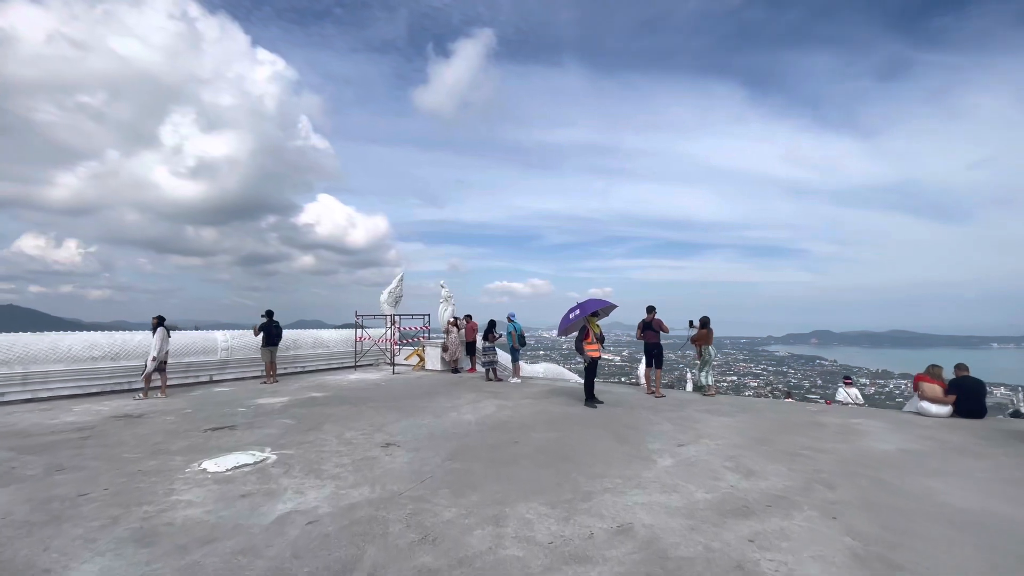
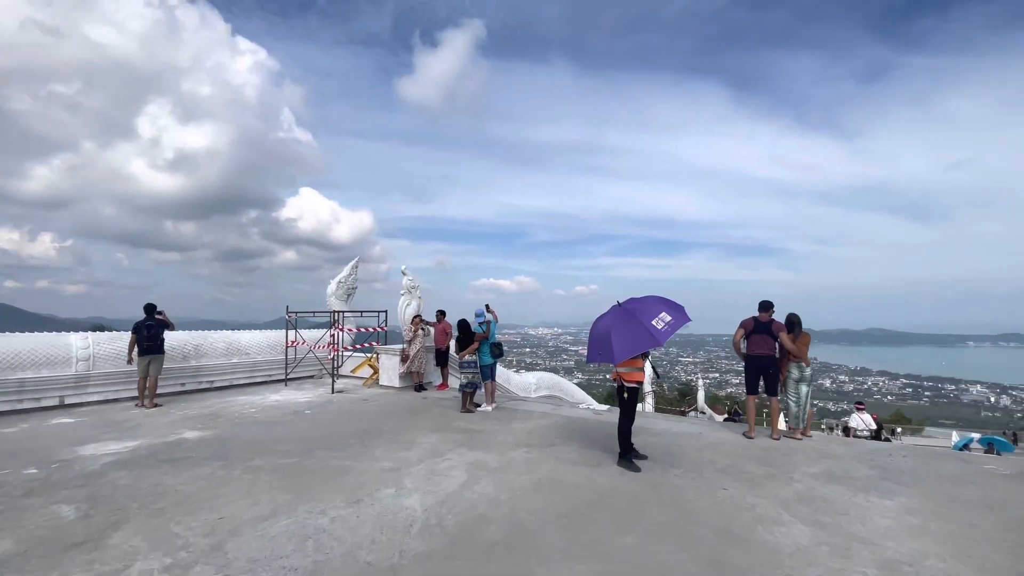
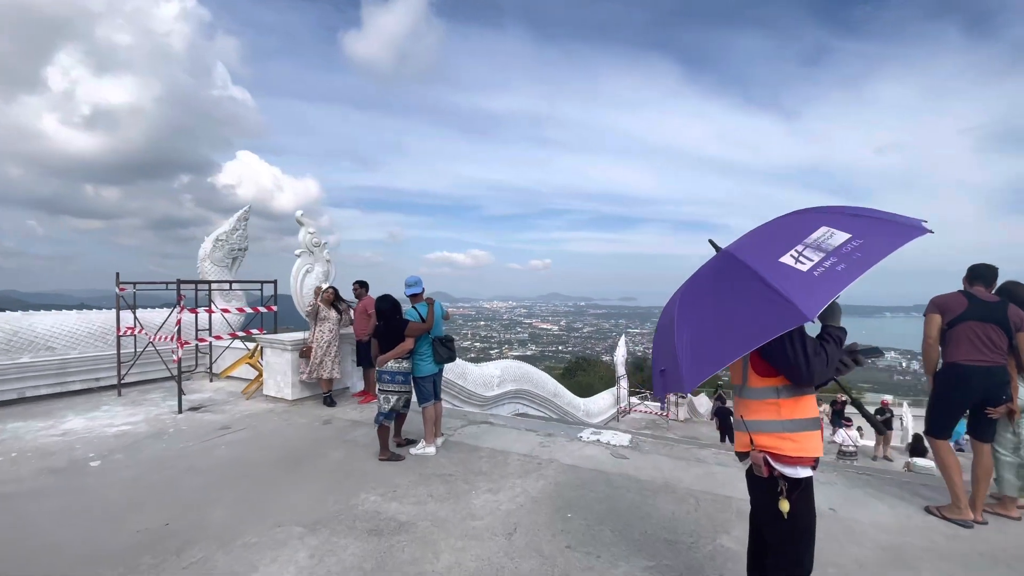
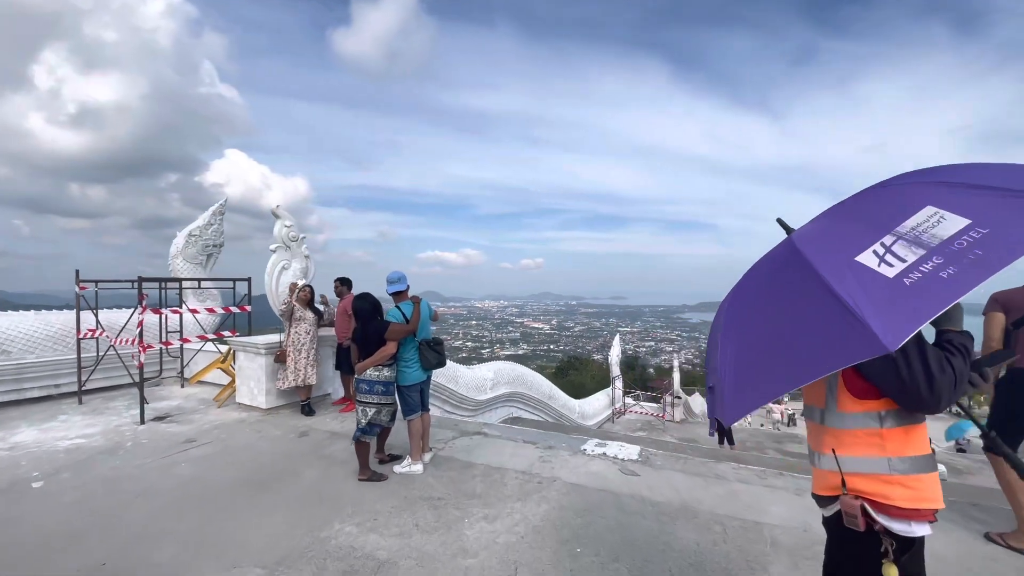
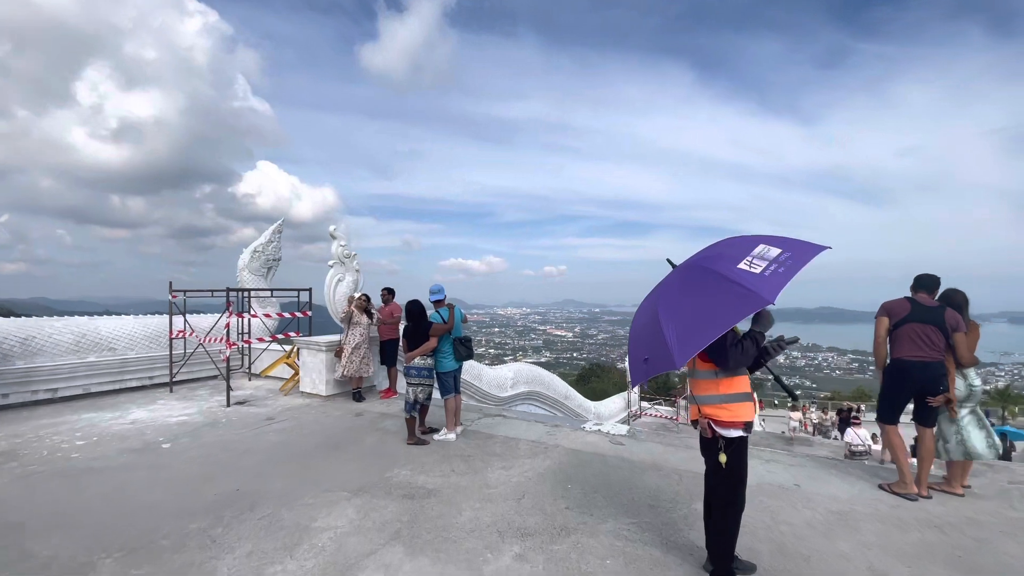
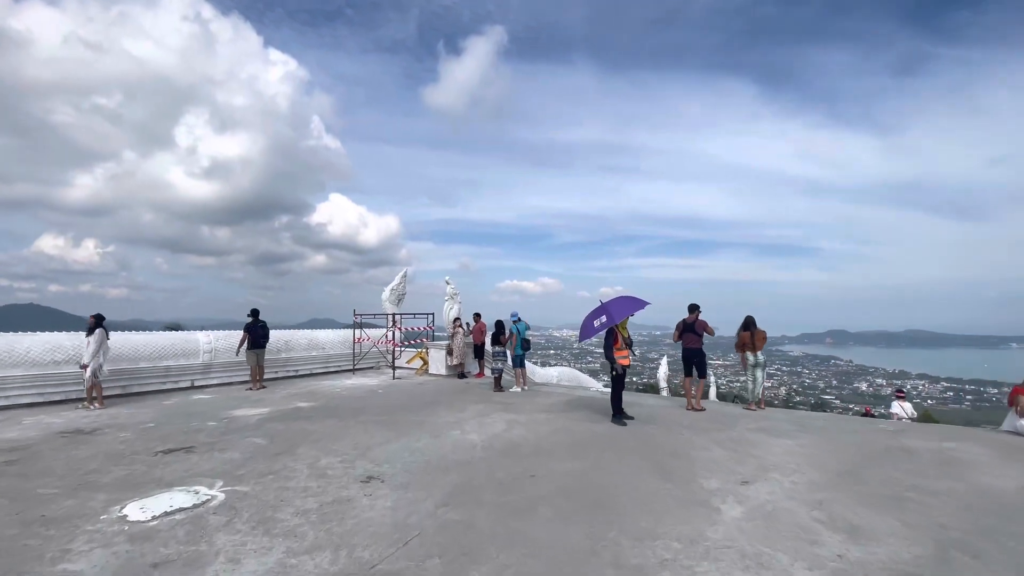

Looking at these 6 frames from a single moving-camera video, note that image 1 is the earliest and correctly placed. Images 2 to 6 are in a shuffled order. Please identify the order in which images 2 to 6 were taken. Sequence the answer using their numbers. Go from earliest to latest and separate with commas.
6, 2, 5, 3, 4
